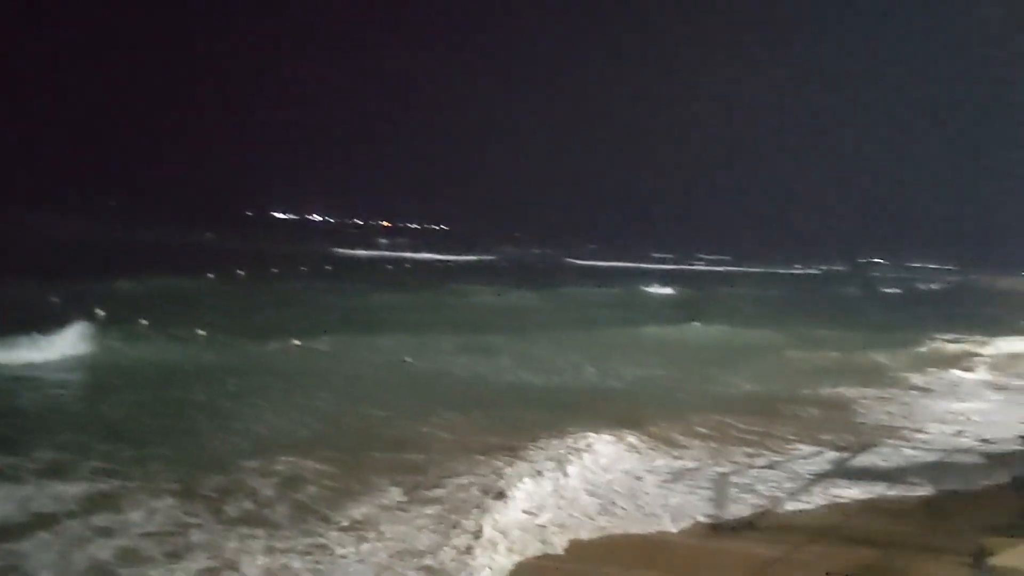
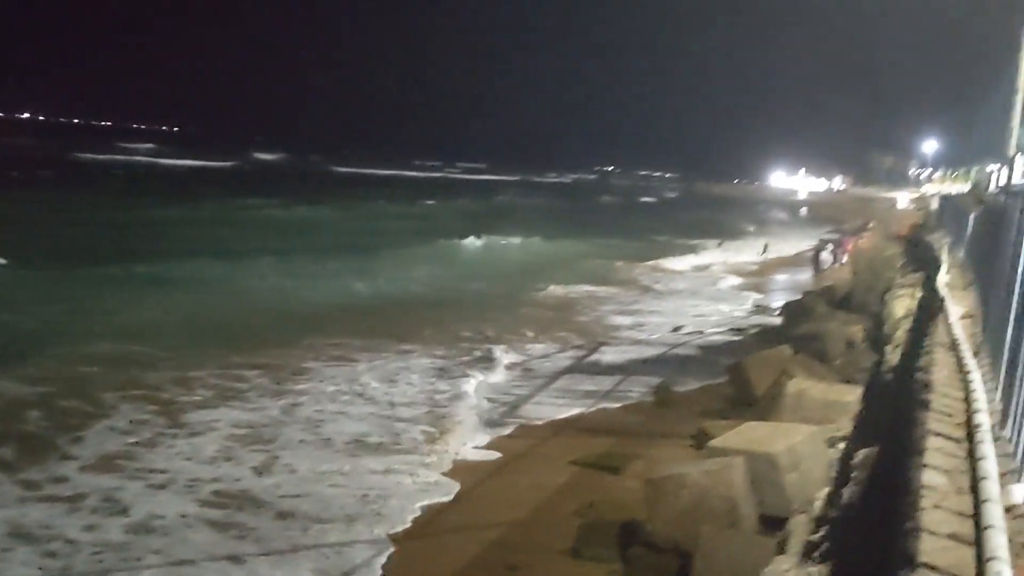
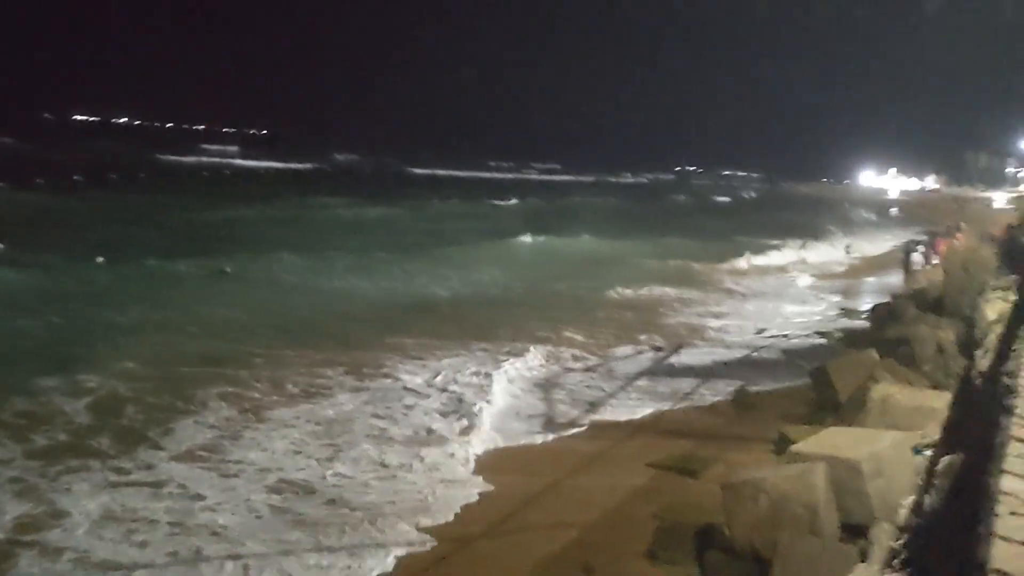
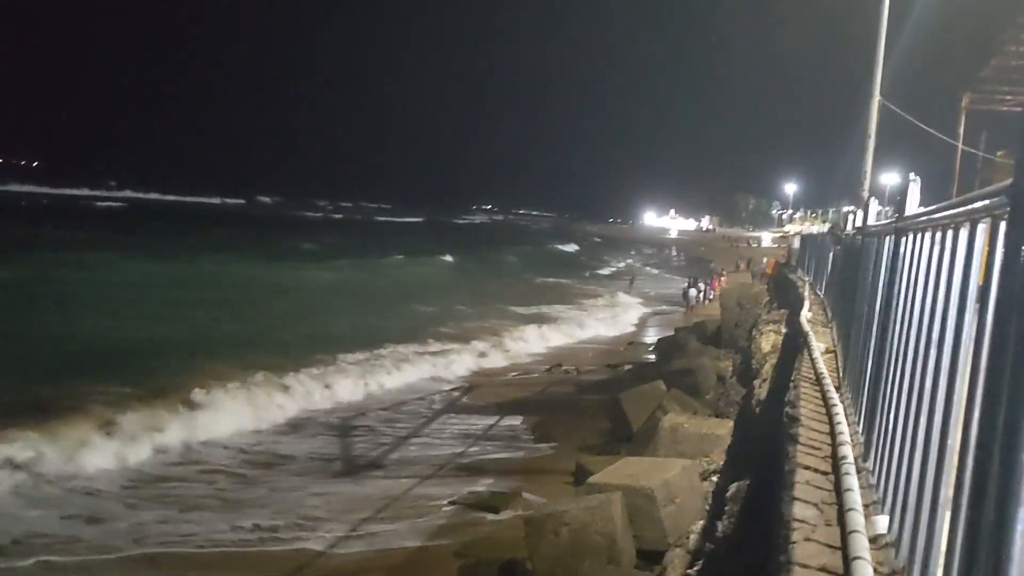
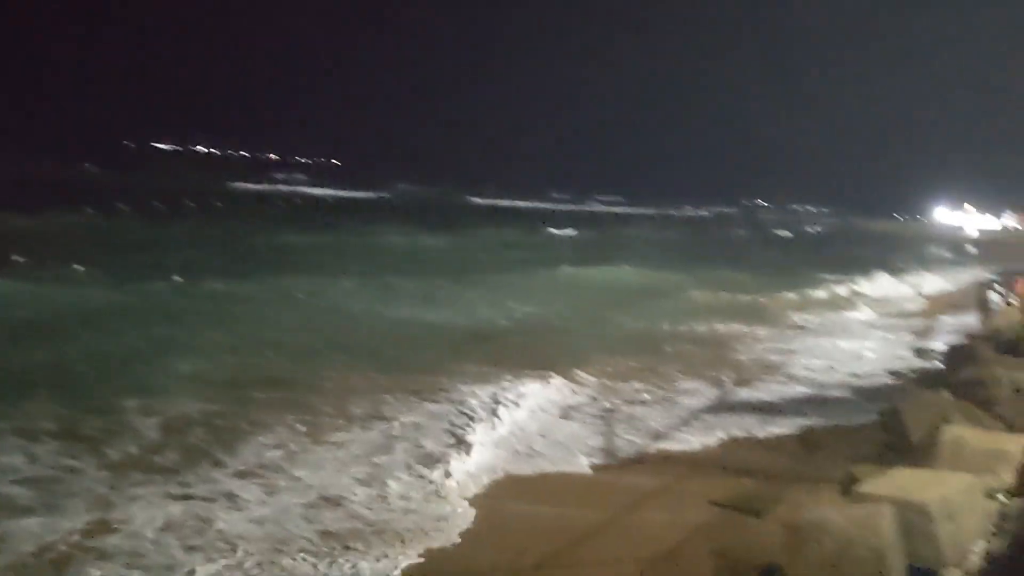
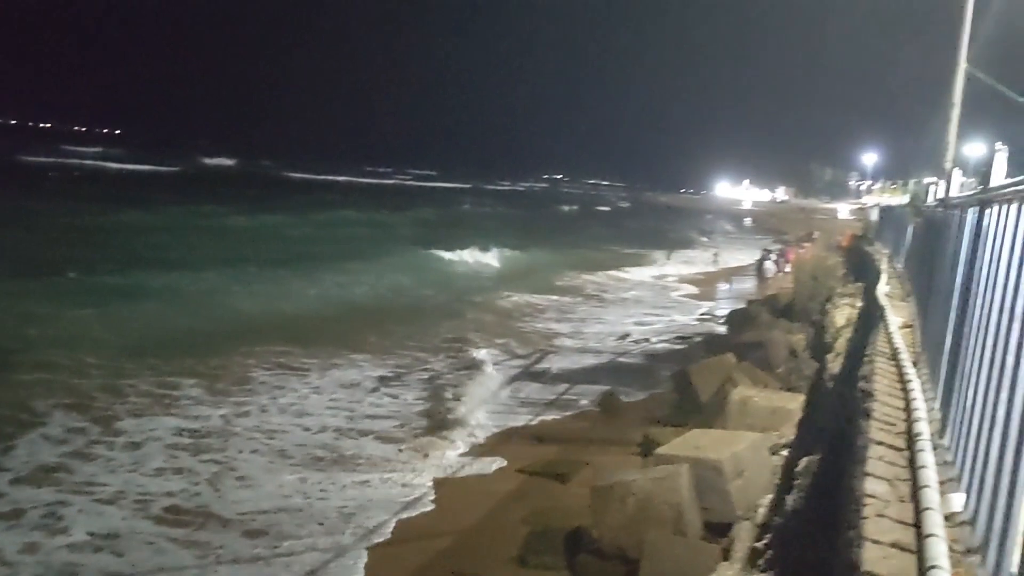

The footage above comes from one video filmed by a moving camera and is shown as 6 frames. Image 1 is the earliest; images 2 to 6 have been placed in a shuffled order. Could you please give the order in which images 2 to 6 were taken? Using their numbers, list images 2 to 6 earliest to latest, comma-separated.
5, 3, 2, 6, 4
